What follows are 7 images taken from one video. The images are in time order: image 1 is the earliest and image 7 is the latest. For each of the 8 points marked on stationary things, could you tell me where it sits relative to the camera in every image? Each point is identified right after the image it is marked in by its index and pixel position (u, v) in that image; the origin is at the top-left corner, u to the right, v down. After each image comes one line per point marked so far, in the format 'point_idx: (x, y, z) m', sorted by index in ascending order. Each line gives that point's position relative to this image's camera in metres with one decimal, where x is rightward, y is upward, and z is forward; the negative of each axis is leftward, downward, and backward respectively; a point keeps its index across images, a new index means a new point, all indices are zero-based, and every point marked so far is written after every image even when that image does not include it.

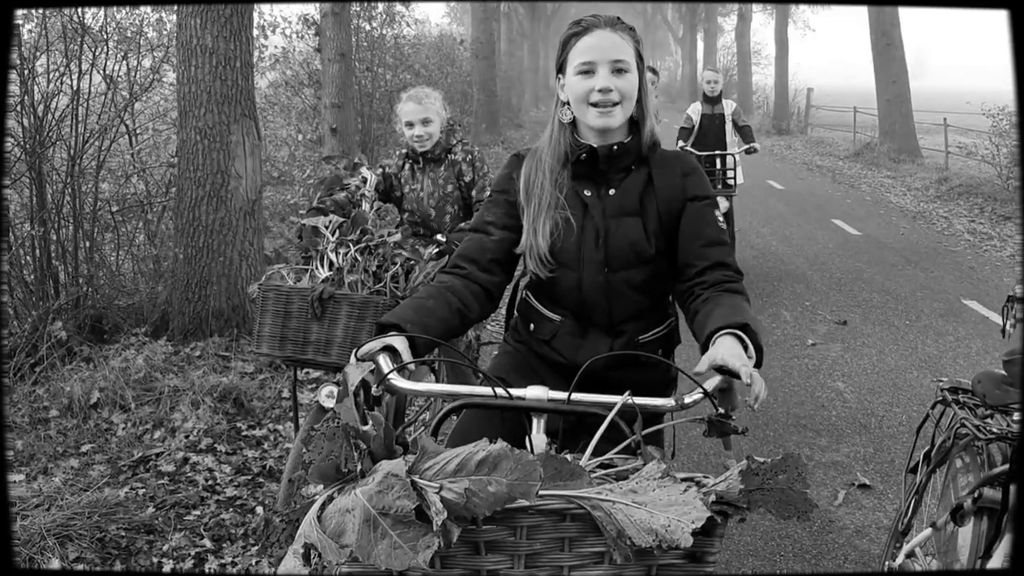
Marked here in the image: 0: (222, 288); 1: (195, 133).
0: (-2.2, 0.0, +6.9) m
1: (-2.4, +1.2, +6.8) m
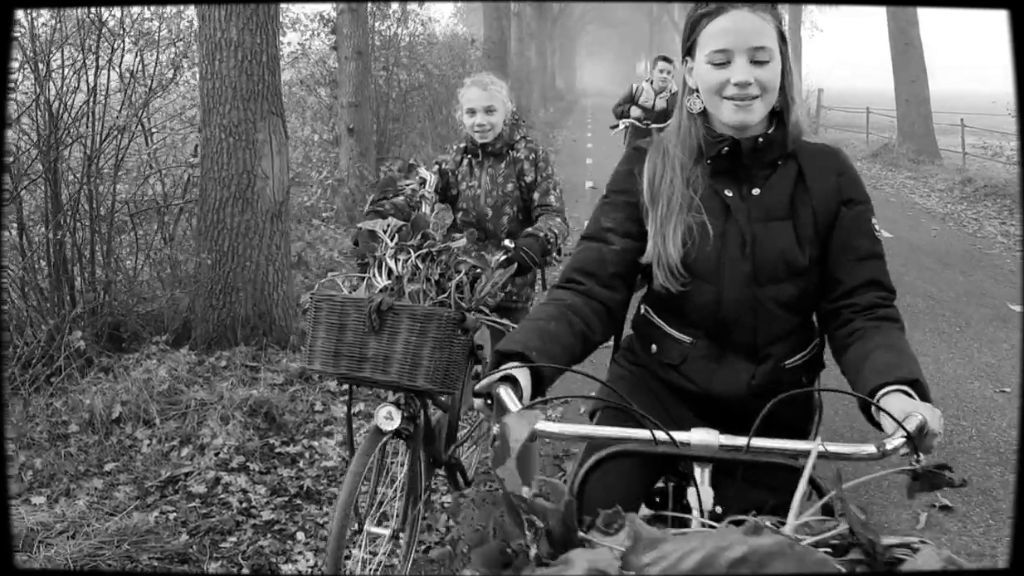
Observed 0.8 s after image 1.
0: (-1.9, 0.0, +6.5) m
1: (-2.1, +1.1, +6.5) m
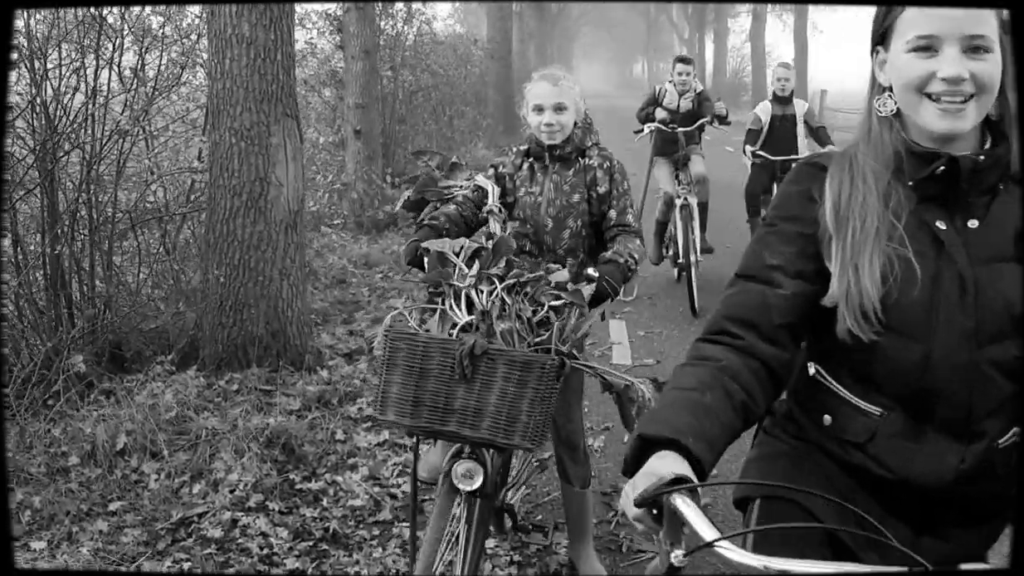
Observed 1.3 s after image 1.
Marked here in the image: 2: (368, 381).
0: (-1.7, -0.2, +6.1) m
1: (-1.9, +1.0, +6.0) m
2: (-1.0, -0.6, +6.1) m
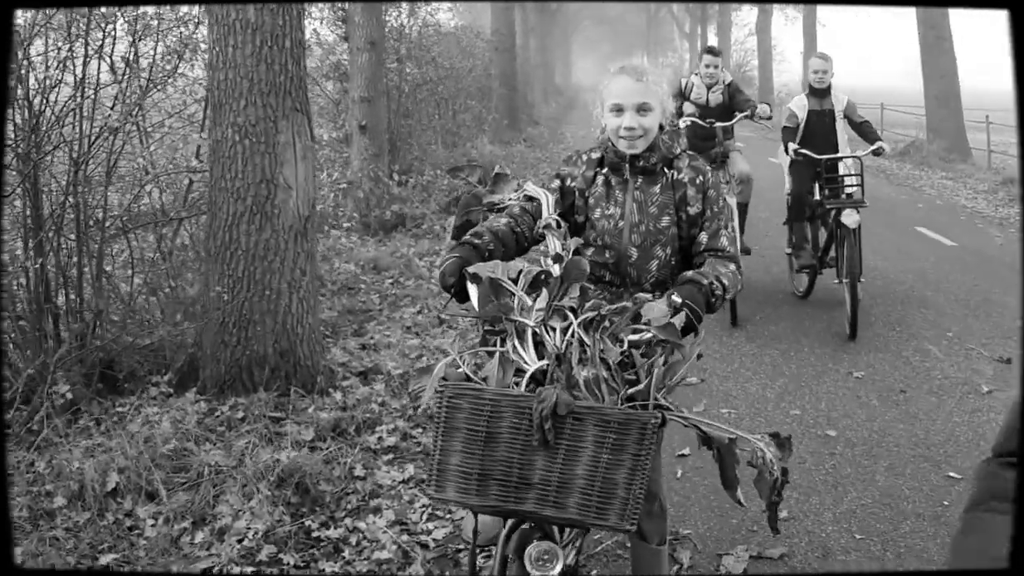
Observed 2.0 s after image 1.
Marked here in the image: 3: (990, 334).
0: (-1.5, -0.2, +5.5) m
1: (-1.7, +0.9, +5.4) m
2: (-0.8, -0.7, +5.5) m
3: (+3.7, -0.4, +6.8) m
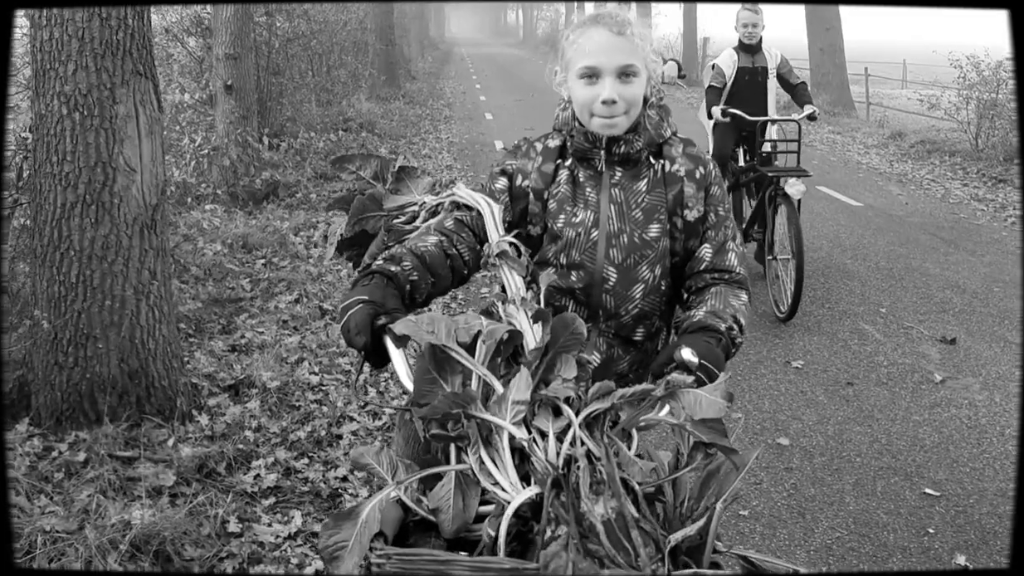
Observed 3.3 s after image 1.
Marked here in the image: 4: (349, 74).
0: (-2.0, -0.3, +4.4) m
1: (-2.2, +0.9, +4.3) m
2: (-1.3, -0.7, +4.6) m
3: (+3.0, -0.2, +6.4) m
4: (-2.9, +3.8, +15.8) m
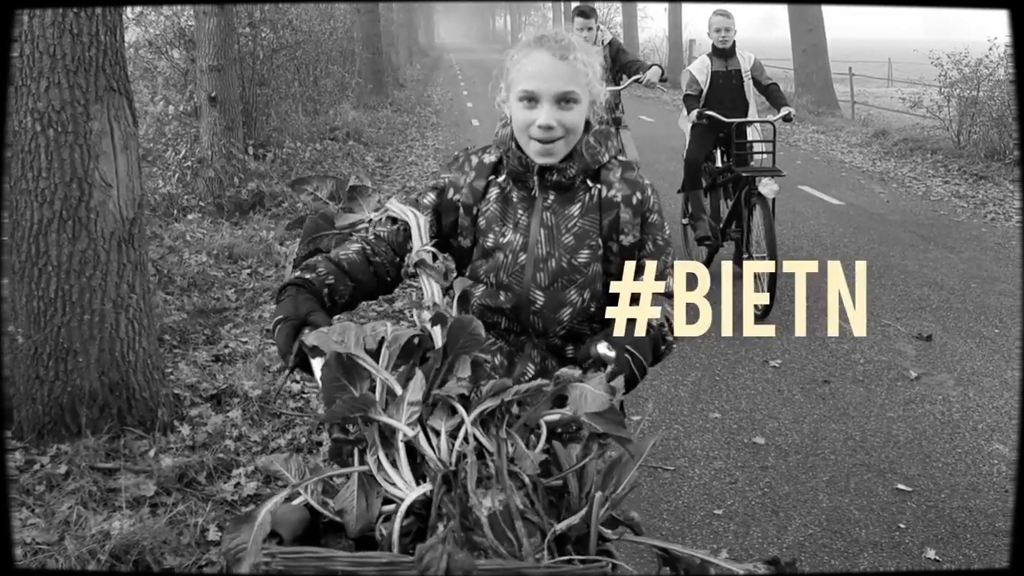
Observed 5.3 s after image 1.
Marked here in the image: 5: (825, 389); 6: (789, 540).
0: (-2.1, -0.4, +4.5) m
1: (-2.3, +0.8, +4.3) m
2: (-1.4, -0.8, +4.6) m
3: (+2.9, -0.1, +6.5) m
4: (-3.2, +3.7, +15.8) m
5: (+1.8, -0.6, +5.1) m
6: (+1.1, -1.0, +3.6) m
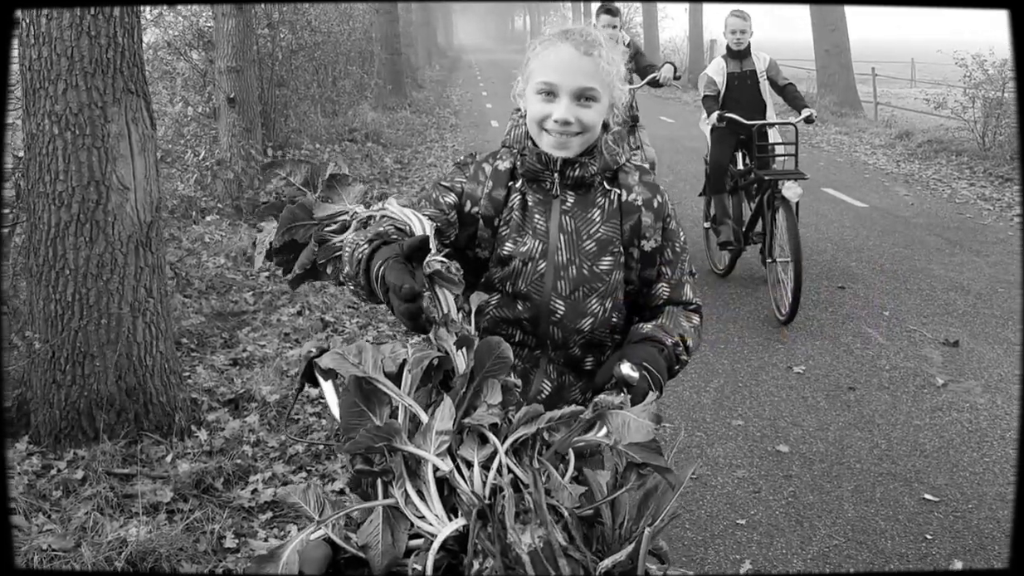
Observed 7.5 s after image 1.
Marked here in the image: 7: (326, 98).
0: (-2.0, -0.4, +4.4) m
1: (-2.2, +0.8, +4.3) m
2: (-1.3, -0.8, +4.6) m
3: (+3.0, -0.2, +6.4) m
4: (-2.8, +3.6, +15.8) m
5: (+1.9, -0.6, +5.0) m
6: (+1.2, -1.1, +3.5) m
7: (-2.9, +2.9, +13.6) m
